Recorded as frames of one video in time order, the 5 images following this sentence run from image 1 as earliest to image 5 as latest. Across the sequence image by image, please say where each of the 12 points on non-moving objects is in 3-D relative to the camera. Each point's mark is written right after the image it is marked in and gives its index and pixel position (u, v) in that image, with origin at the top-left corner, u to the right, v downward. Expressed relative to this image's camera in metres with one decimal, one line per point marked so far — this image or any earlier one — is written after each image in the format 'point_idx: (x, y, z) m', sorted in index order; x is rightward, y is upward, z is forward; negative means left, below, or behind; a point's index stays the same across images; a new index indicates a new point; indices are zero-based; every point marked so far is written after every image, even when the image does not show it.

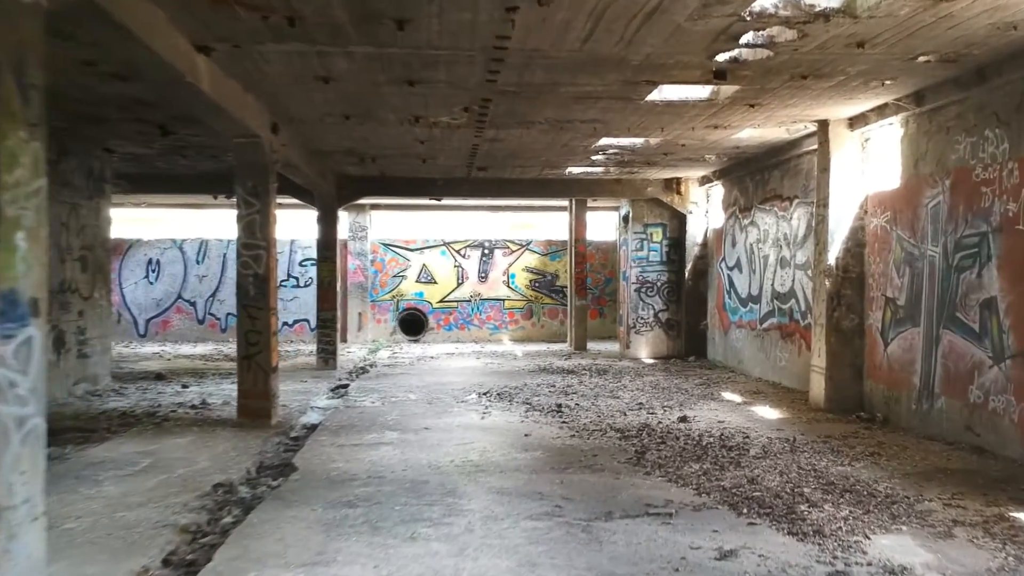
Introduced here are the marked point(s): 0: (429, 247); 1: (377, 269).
0: (-1.5, +0.7, +17.8) m
1: (-2.4, +0.3, +17.7) m
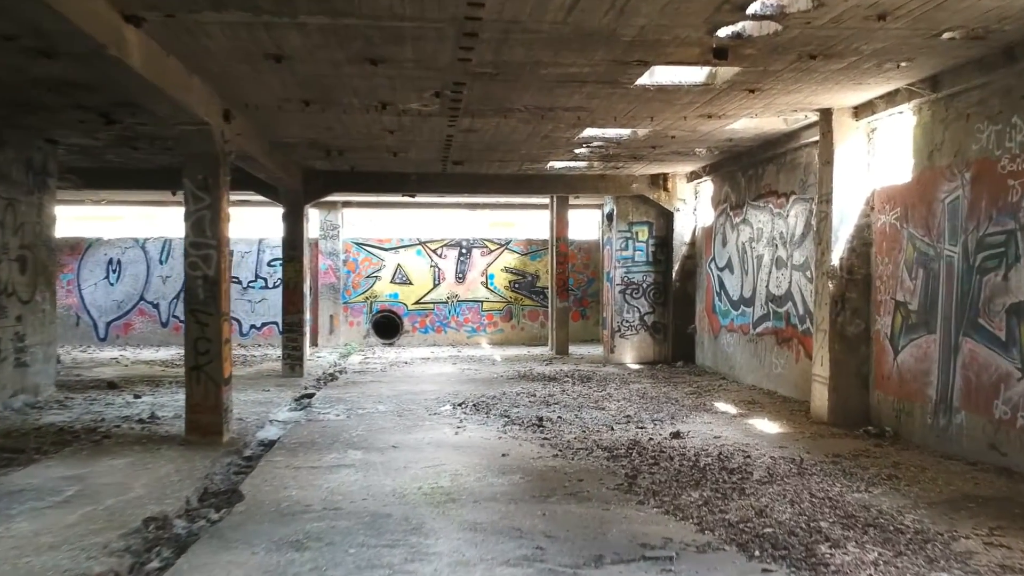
0: (-1.9, +0.7, +17.0) m
1: (-2.8, +0.3, +16.9) m
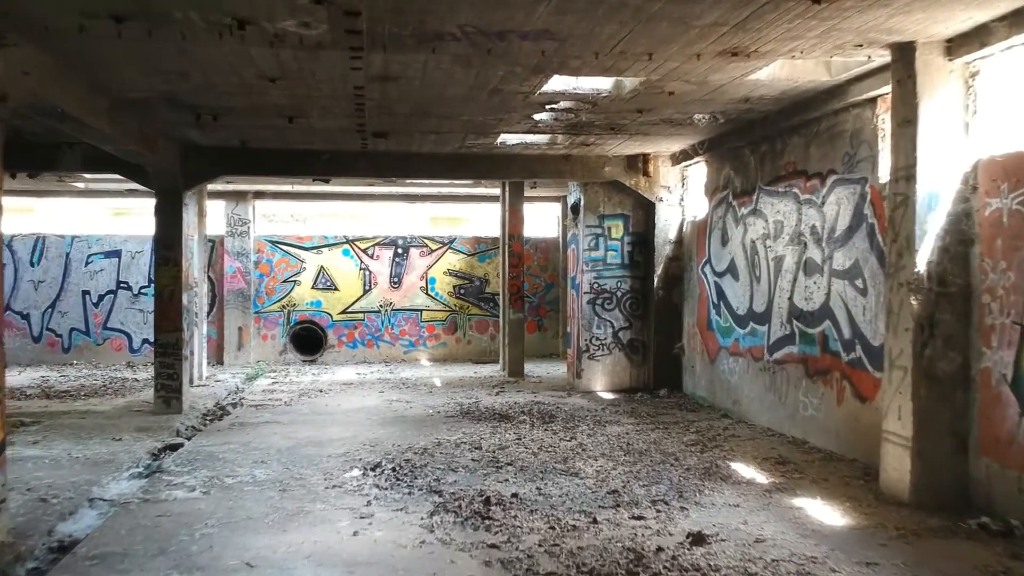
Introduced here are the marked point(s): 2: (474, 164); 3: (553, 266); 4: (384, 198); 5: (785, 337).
0: (-2.7, +0.6, +14.4) m
1: (-3.6, +0.2, +14.2) m
2: (-0.4, +1.2, +9.7) m
3: (+0.6, +0.3, +14.7) m
4: (-1.9, +1.3, +14.6) m
5: (+2.1, -0.4, +7.4) m
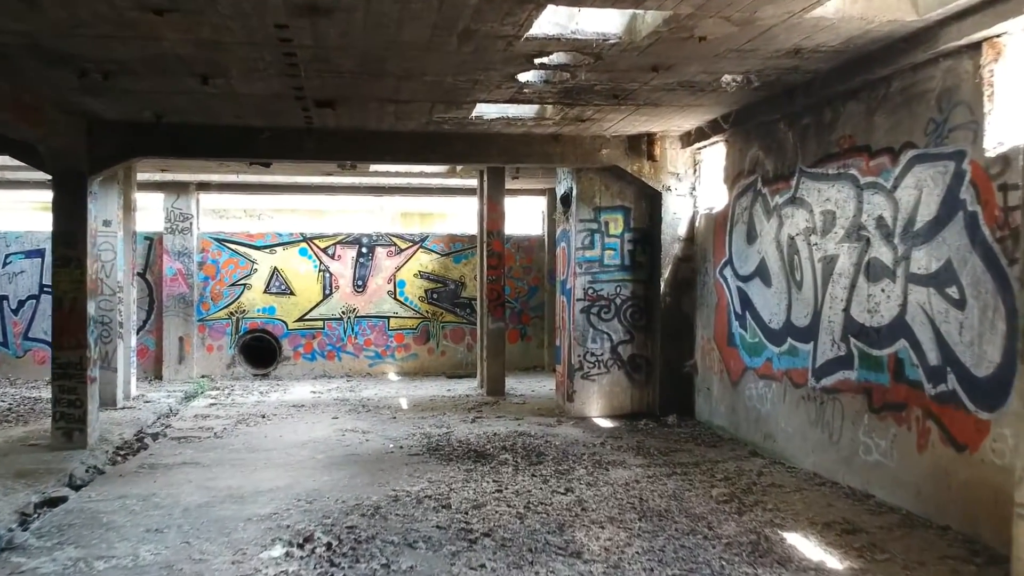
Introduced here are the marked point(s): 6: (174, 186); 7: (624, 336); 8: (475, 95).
0: (-2.9, +0.6, +12.7) m
1: (-3.9, +0.2, +12.5) m
2: (-0.6, +1.2, +8.0) m
3: (+0.4, +0.3, +13.1) m
4: (-2.2, +1.3, +12.9) m
5: (+1.9, -0.4, +5.8) m
6: (-4.2, +1.3, +12.1) m
7: (+1.0, -0.4, +8.5) m
8: (-0.2, +1.3, +6.4) m
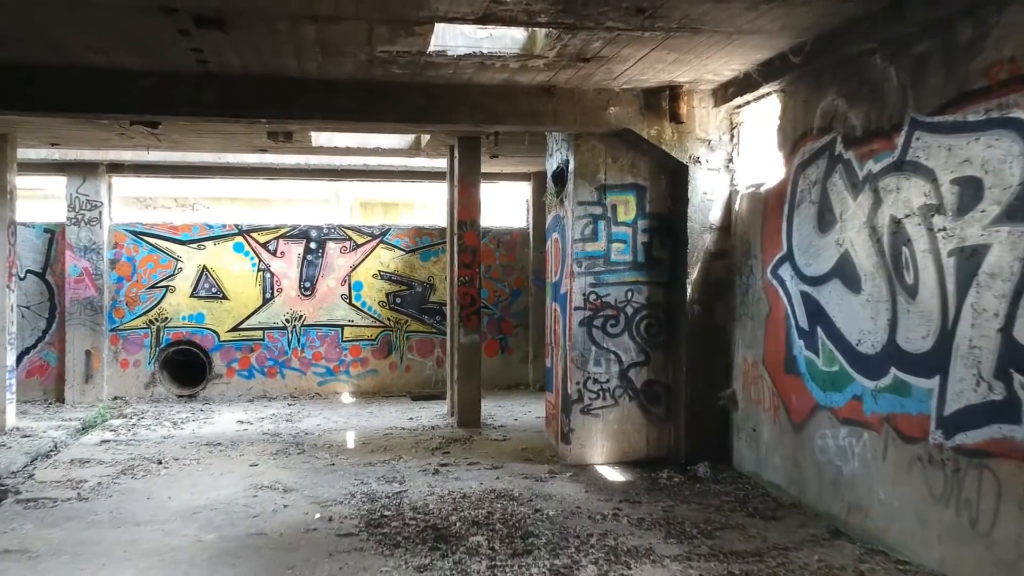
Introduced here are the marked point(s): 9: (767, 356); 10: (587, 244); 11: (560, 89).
0: (-3.2, +0.5, +10.5) m
1: (-4.1, +0.1, +10.3) m
2: (-0.7, +1.1, +5.9) m
3: (+0.1, +0.2, +11.0) m
4: (-2.4, +1.2, +10.8) m
5: (+1.8, -0.4, +3.8) m
6: (-4.4, +1.2, +10.0) m
7: (+0.8, -0.4, +6.4) m
8: (-0.4, +1.2, +4.3) m
9: (+1.5, -0.4, +5.7) m
10: (+0.5, +0.3, +6.4) m
11: (+0.3, +1.2, +6.0) m
